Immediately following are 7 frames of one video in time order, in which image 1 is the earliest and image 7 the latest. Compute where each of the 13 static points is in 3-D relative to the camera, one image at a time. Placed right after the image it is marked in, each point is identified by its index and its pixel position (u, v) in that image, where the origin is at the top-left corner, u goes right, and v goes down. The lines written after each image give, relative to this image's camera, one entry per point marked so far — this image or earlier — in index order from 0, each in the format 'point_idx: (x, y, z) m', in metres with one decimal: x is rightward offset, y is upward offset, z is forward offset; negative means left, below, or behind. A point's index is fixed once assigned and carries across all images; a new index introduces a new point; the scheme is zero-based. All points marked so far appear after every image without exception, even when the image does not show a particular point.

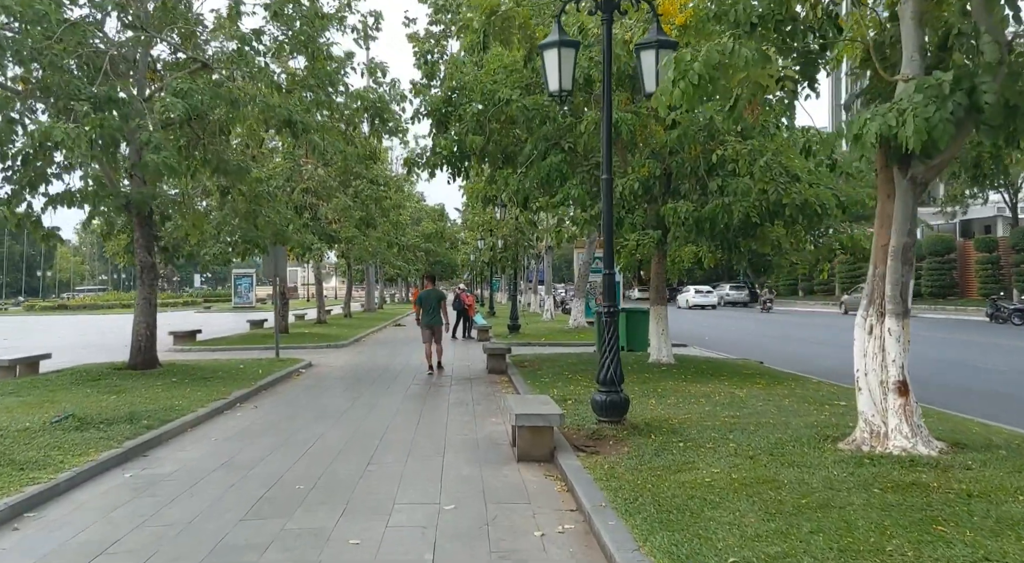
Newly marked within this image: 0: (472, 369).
0: (-0.8, -1.8, +15.3) m
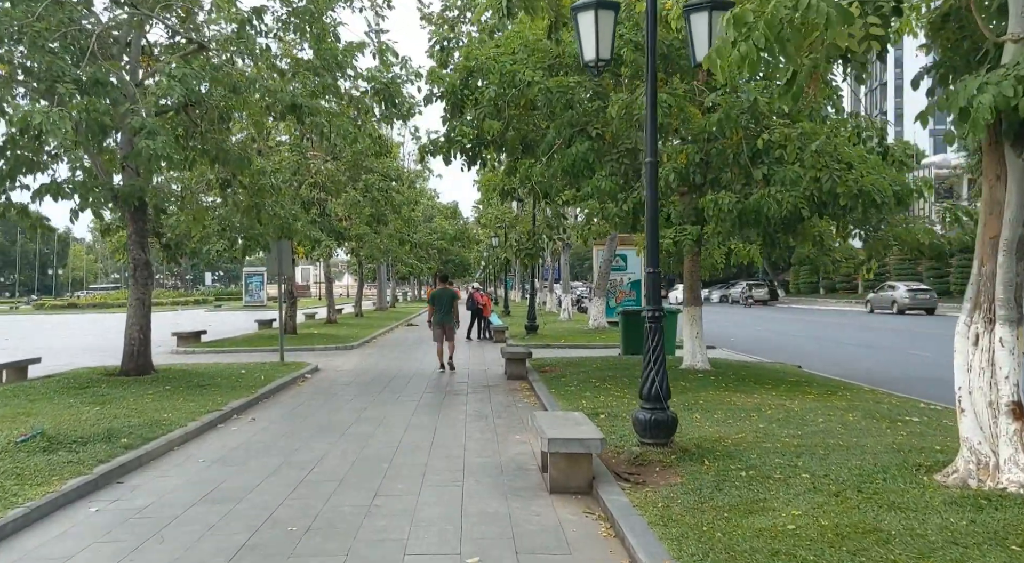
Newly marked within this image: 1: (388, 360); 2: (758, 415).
0: (-0.4, -1.7, +14.2) m
1: (-2.9, -1.8, +17.5) m
2: (+2.7, -1.5, +8.4) m
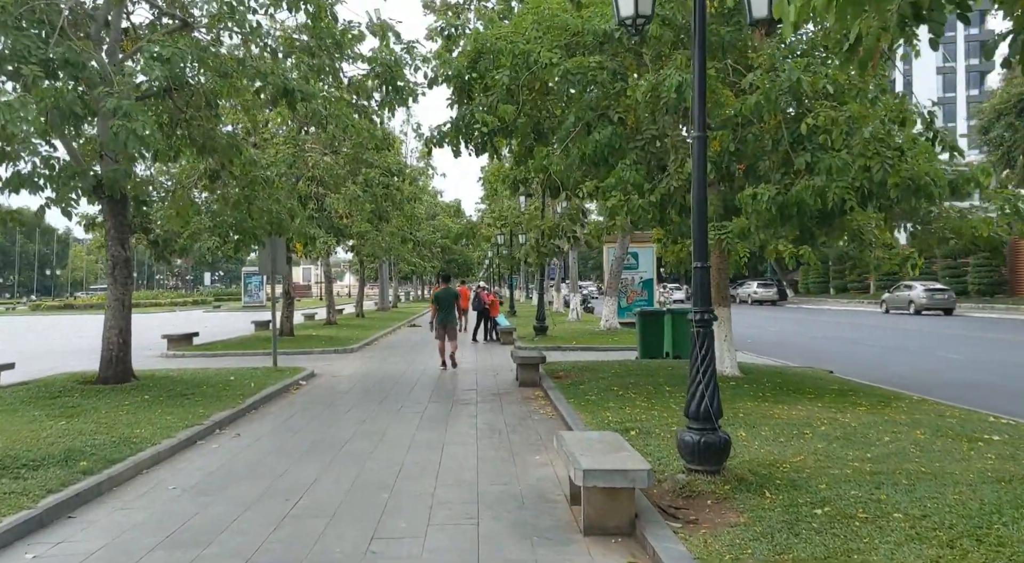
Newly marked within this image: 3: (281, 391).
0: (-0.2, -1.7, +13.2) m
1: (-2.7, -1.8, +16.5) m
2: (+2.9, -1.4, +7.3) m
3: (-3.7, -1.8, +12.3) m
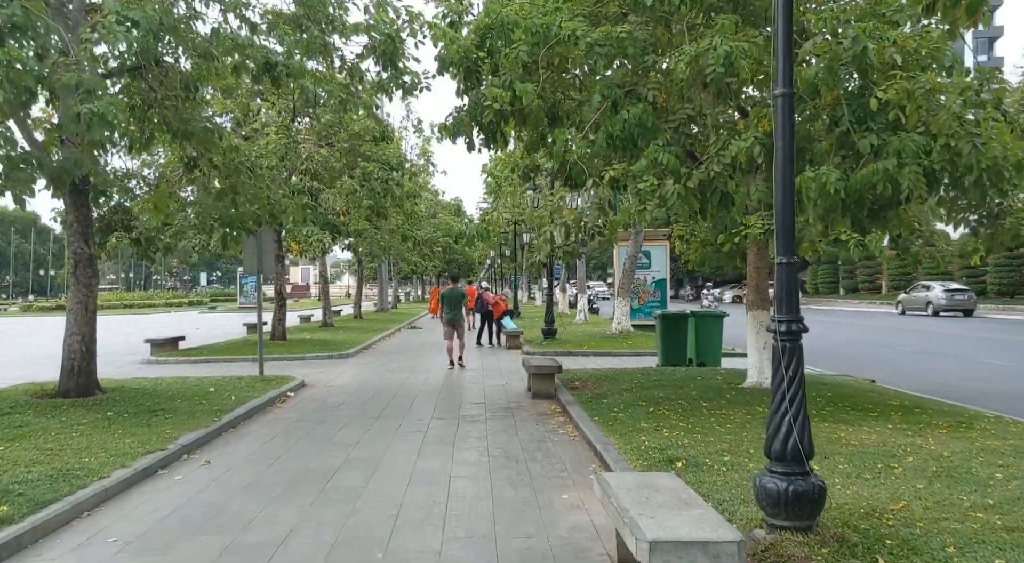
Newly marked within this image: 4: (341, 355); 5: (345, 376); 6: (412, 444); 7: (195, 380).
0: (-0.1, -1.7, +11.9) m
1: (-2.5, -1.8, +15.2) m
2: (+3.1, -1.4, +6.0) m
3: (-3.5, -1.8, +11.0) m
4: (-4.0, -1.7, +17.9) m
5: (-3.2, -1.8, +14.7) m
6: (-1.0, -1.7, +8.0) m
7: (-5.4, -1.7, +13.1) m
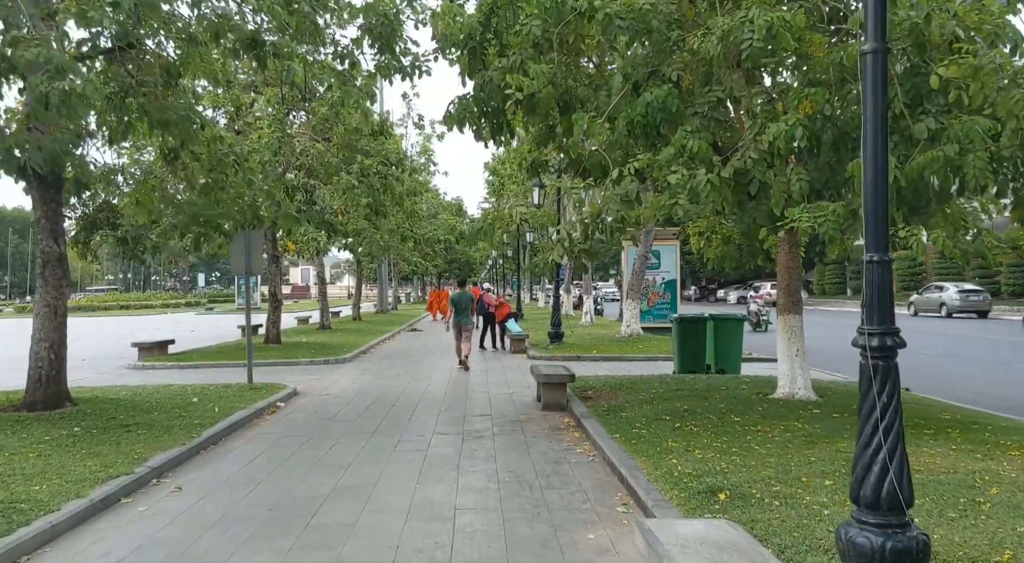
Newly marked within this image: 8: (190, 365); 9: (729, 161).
0: (+0.1, -1.7, +11.0) m
1: (-2.4, -1.8, +14.3) m
2: (+3.2, -1.5, +5.1) m
3: (-3.4, -1.8, +10.1) m
4: (-3.9, -1.7, +17.0) m
5: (-3.1, -1.8, +13.8) m
6: (-0.9, -1.7, +7.1) m
7: (-5.3, -1.7, +12.2) m
8: (-7.0, -1.8, +16.5) m
9: (+2.1, +1.2, +7.5) m
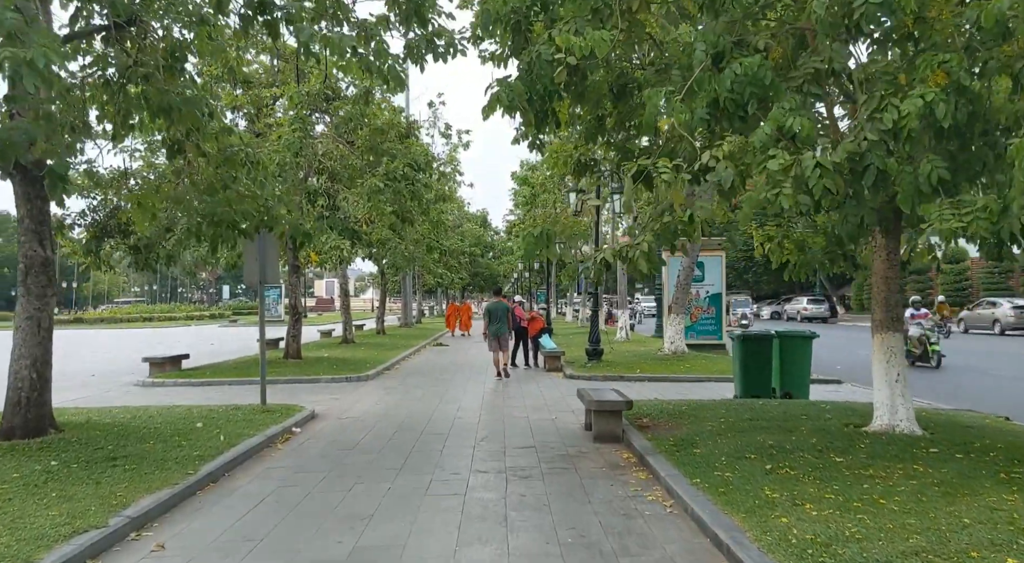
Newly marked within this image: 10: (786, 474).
0: (+0.6, -1.9, +9.6) m
1: (-1.7, -2.0, +13.0) m
2: (+3.6, -1.5, +3.7) m
3: (-2.9, -1.9, +8.8) m
4: (-3.1, -2.0, +15.7) m
5: (-2.4, -2.0, +12.5) m
6: (-0.5, -1.8, +5.7) m
7: (-4.7, -1.9, +10.9) m
8: (-6.2, -2.0, +15.4) m
9: (+2.6, +1.1, +6.1) m
10: (+2.3, -1.6, +6.4) m
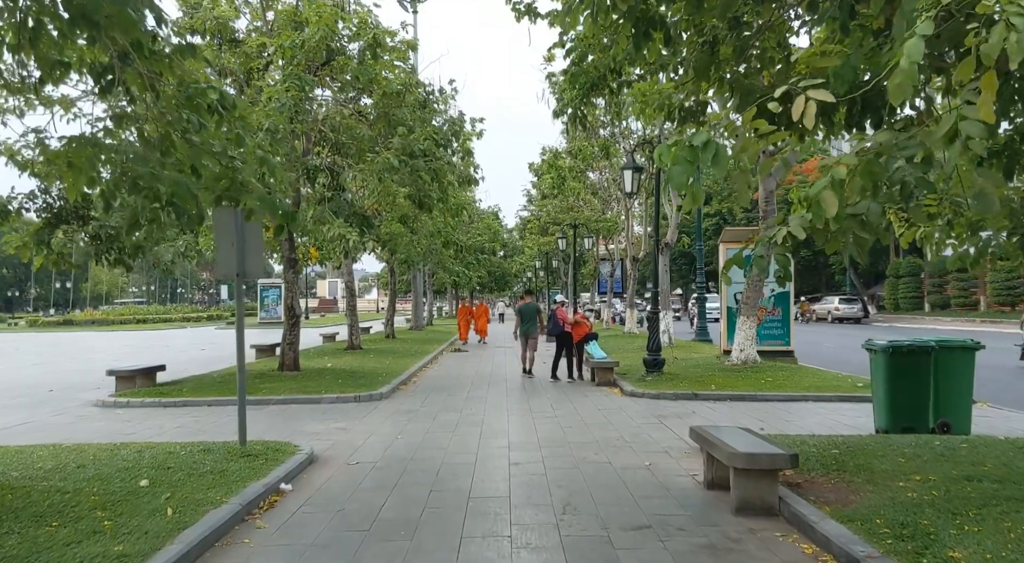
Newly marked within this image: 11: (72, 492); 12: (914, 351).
0: (+1.4, -1.8, +6.5) m
1: (-0.9, -1.9, +9.9) m
2: (+4.3, -1.4, +0.6) m
3: (-2.1, -1.8, +5.8) m
4: (-2.3, -1.9, +12.7) m
5: (-1.7, -1.9, +9.5) m
6: (+0.3, -1.7, +2.7) m
7: (-3.9, -1.8, +7.9) m
8: (-5.5, -2.0, +12.3) m
9: (+3.4, +1.2, +3.0) m
10: (+3.1, -1.5, +3.3) m
11: (-3.6, -1.7, +6.2) m
12: (+4.6, -0.8, +8.9) m
